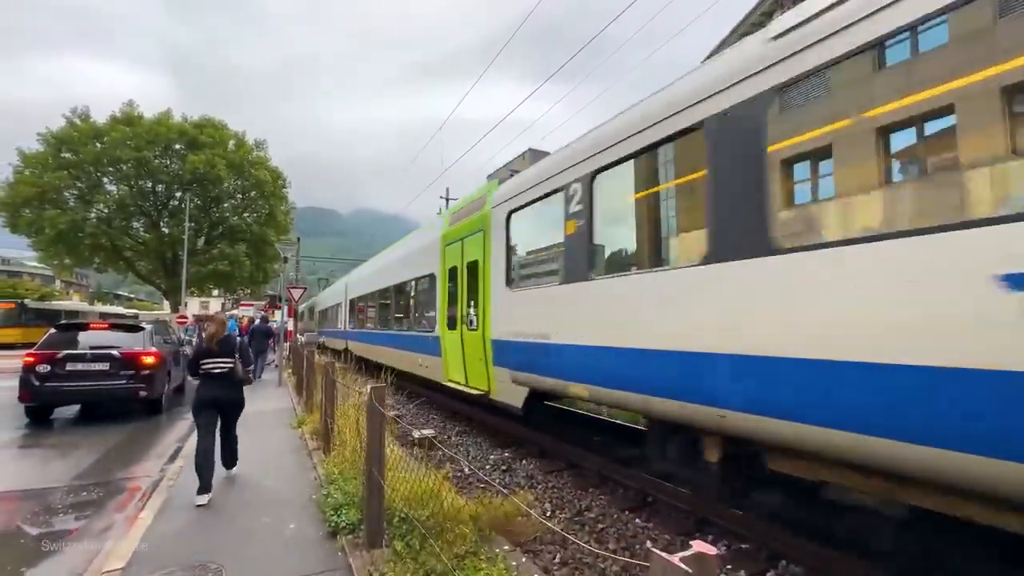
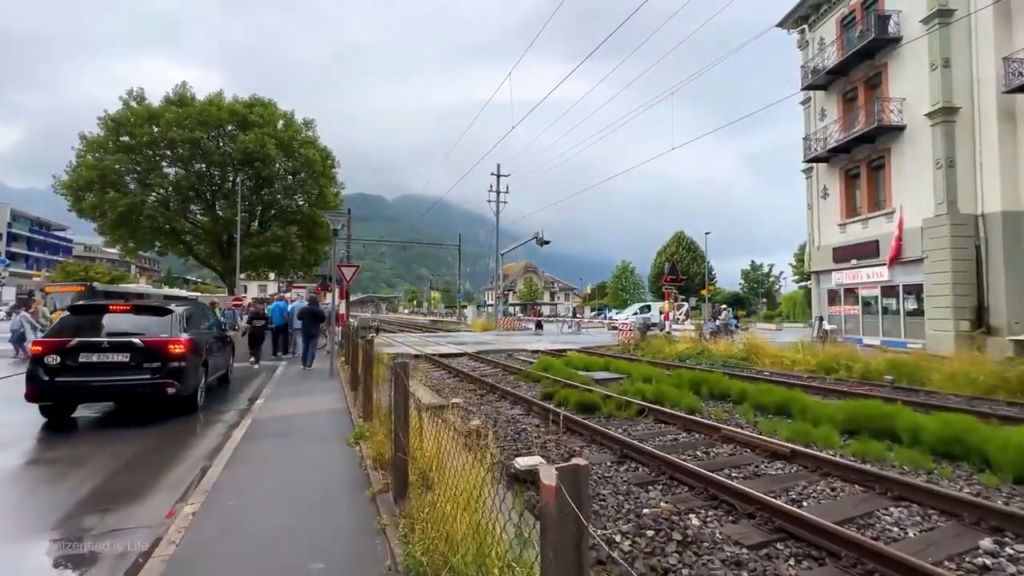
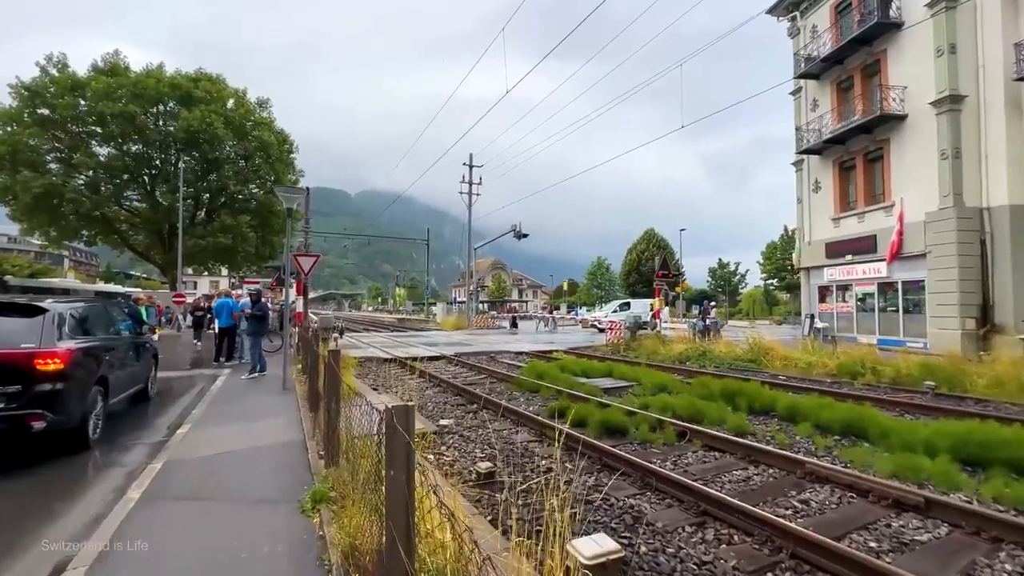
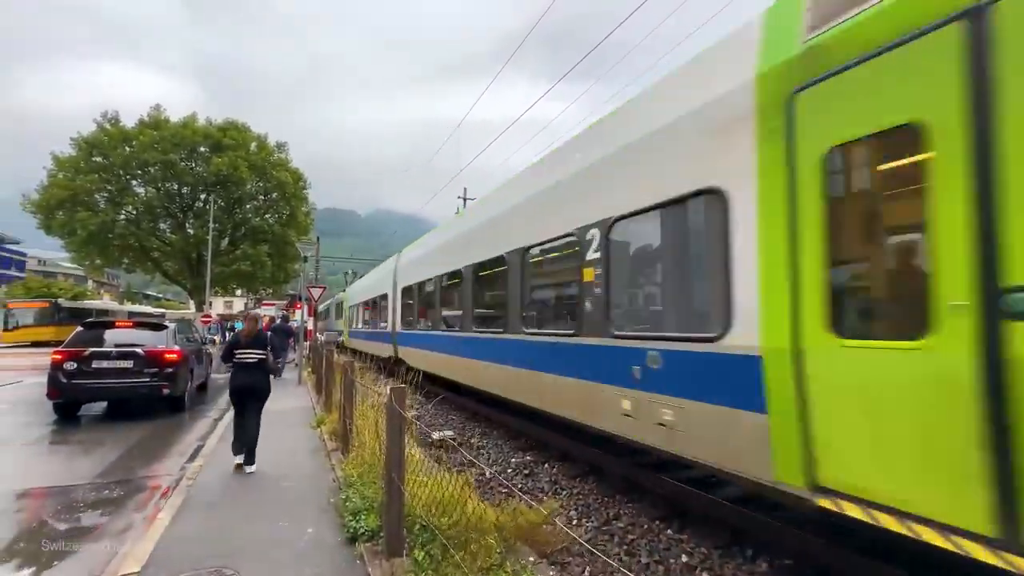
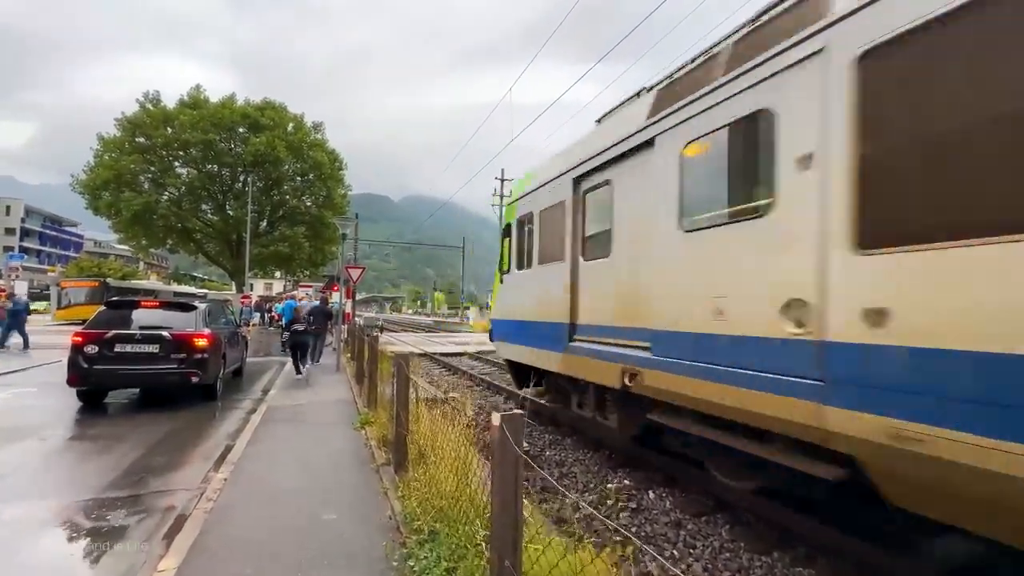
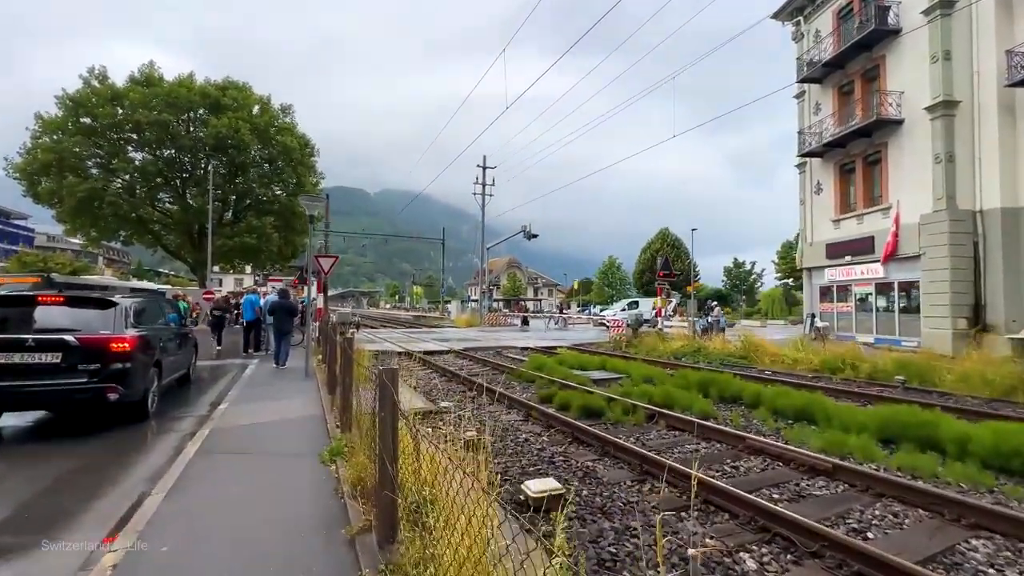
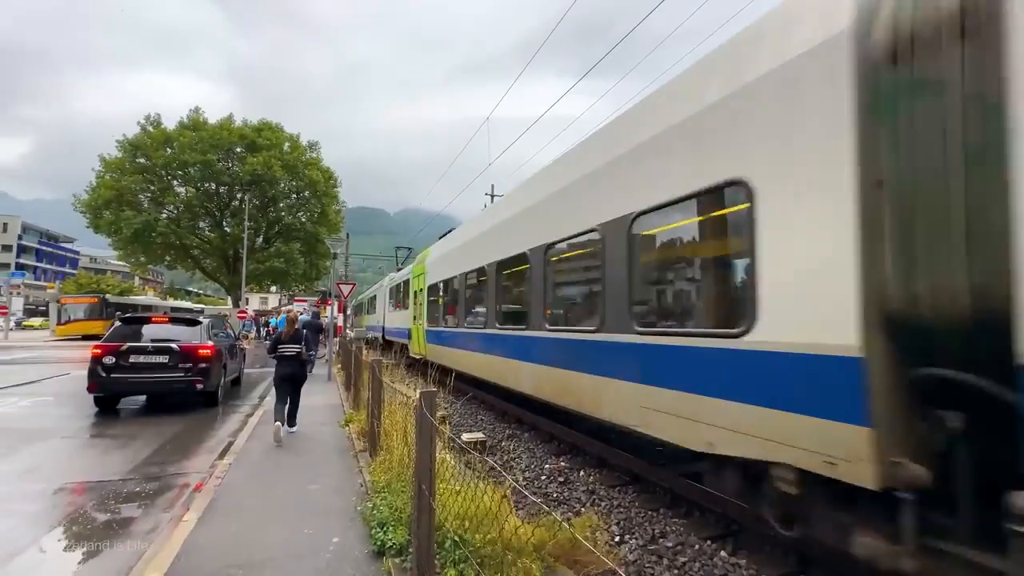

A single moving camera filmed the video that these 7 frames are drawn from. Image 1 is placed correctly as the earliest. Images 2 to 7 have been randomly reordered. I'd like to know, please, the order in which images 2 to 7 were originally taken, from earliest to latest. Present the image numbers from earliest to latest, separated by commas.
4, 7, 5, 2, 6, 3
